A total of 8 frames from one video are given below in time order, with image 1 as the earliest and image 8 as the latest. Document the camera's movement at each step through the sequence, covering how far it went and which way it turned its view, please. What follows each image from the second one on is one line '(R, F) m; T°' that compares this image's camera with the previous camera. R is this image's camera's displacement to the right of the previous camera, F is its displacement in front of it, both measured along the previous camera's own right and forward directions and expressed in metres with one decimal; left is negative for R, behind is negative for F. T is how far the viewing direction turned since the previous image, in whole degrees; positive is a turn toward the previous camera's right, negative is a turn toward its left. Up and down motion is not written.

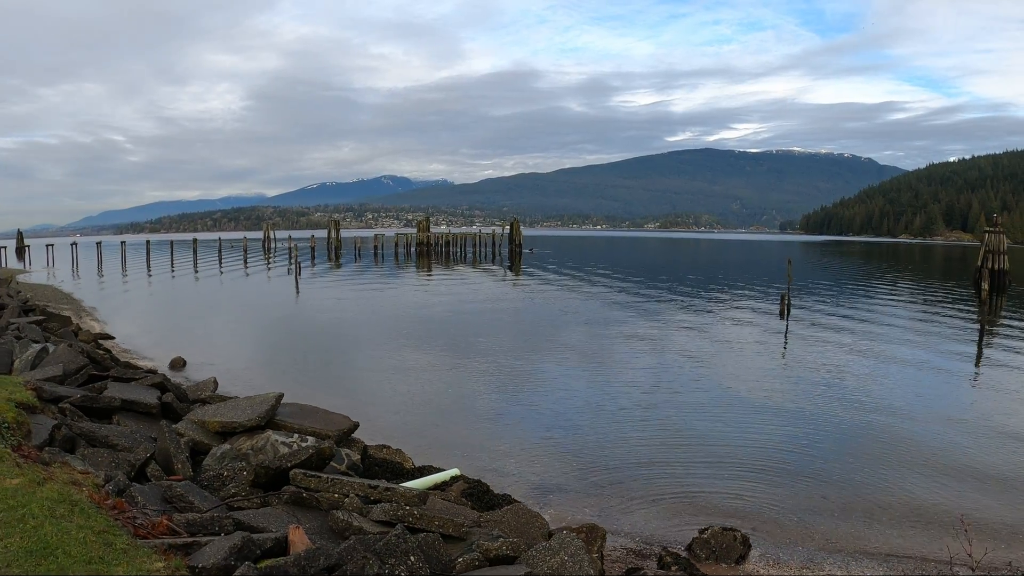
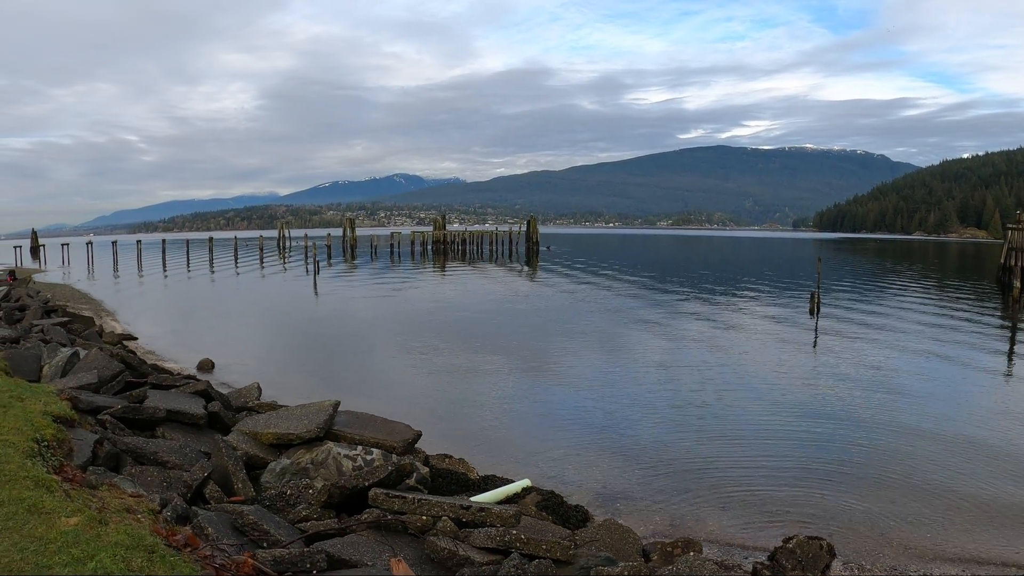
(-0.8, +0.8) m; -1°
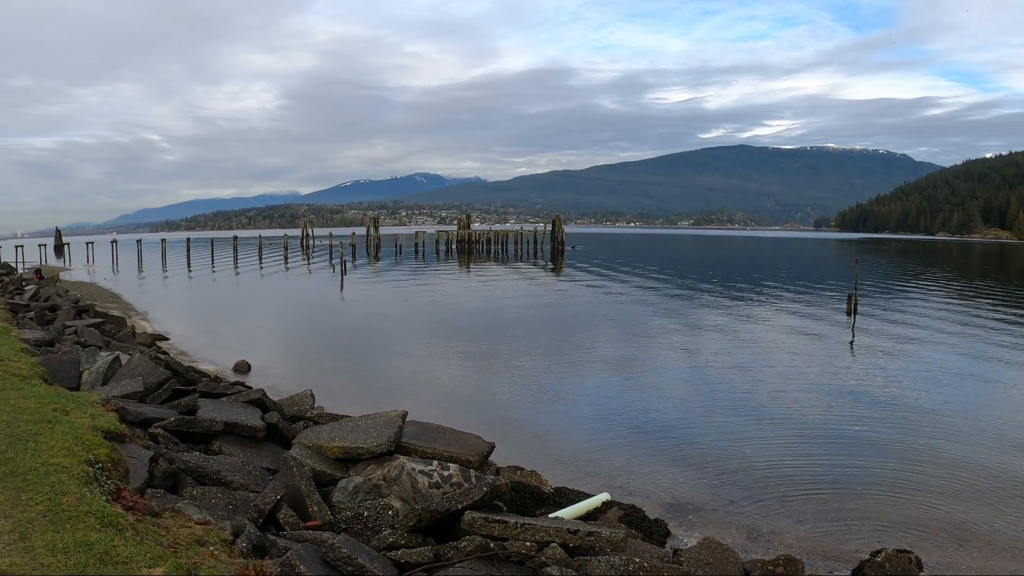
(-0.7, +0.7) m; -1°
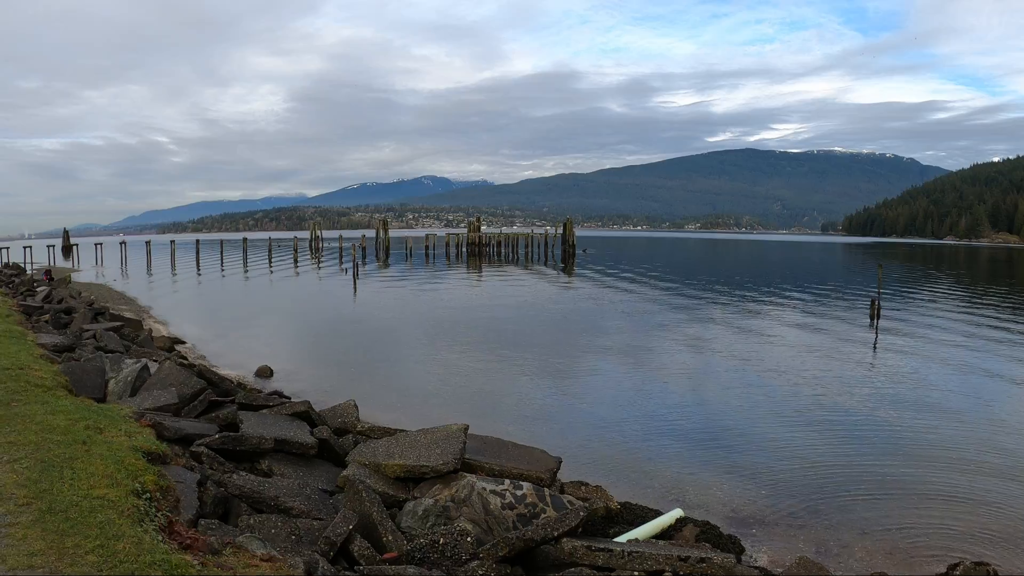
(-0.6, +0.6) m; 0°
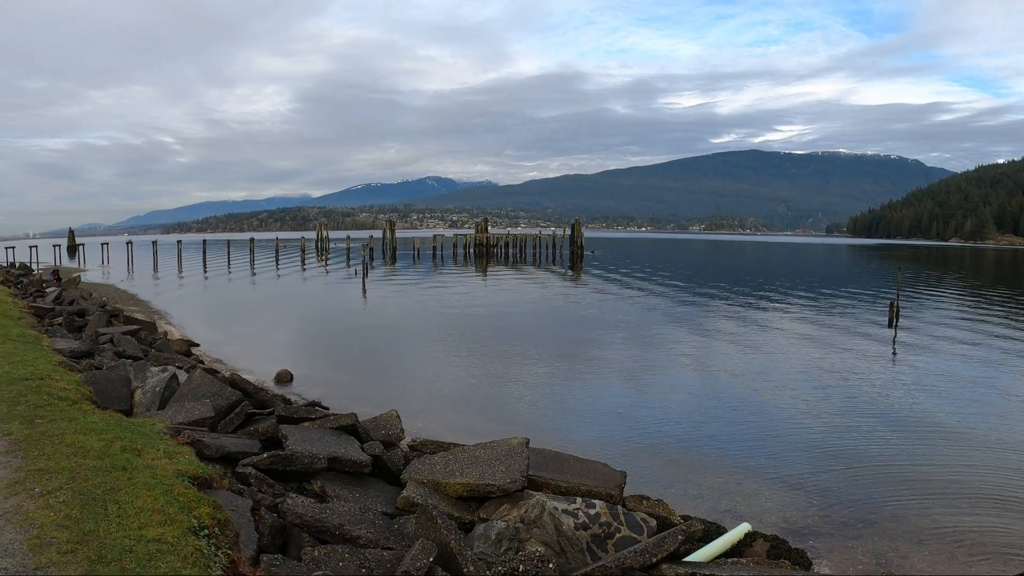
(-0.6, +0.5) m; 0°
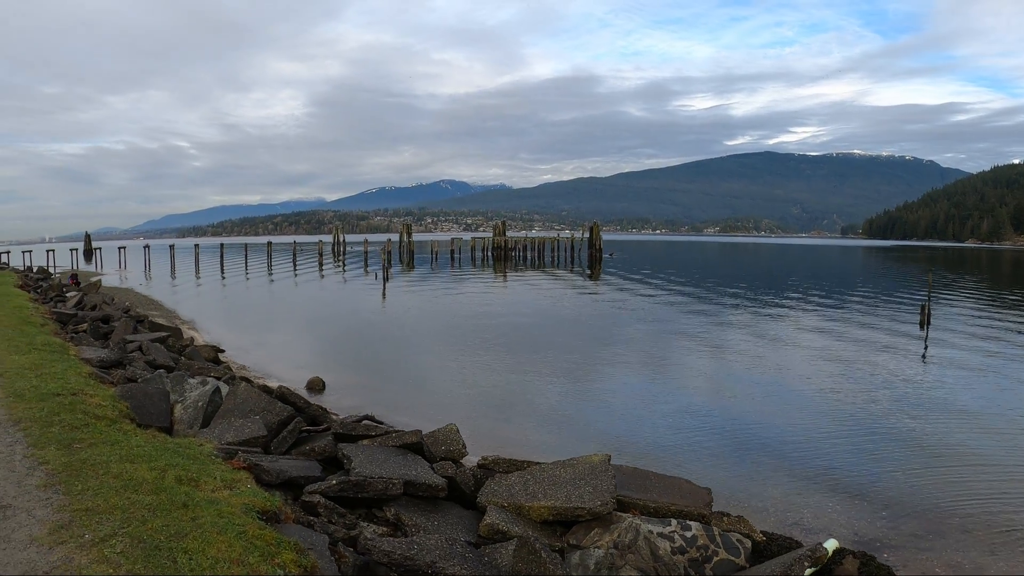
(-0.6, +0.6) m; -1°
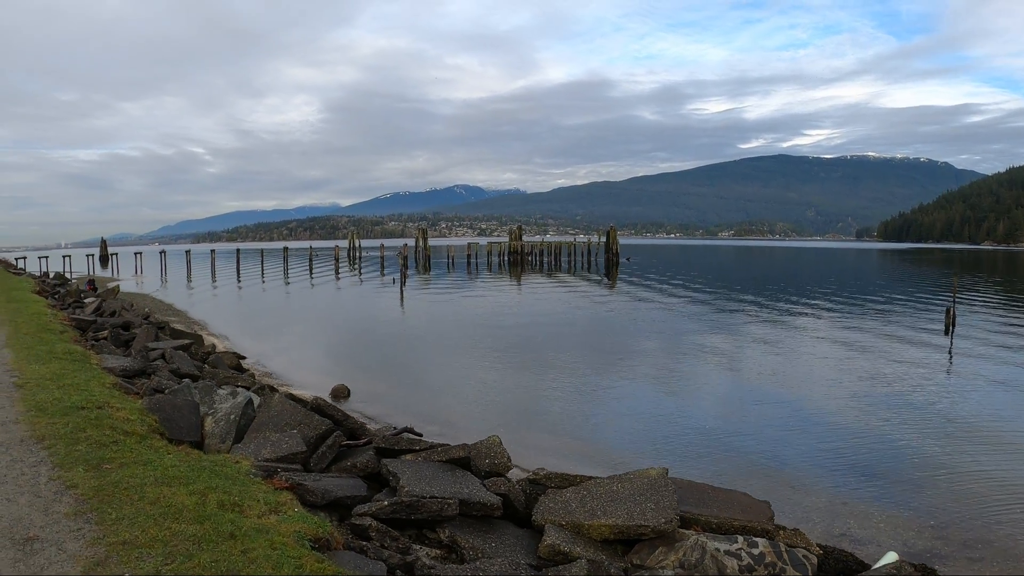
(-0.3, +0.4) m; -1°
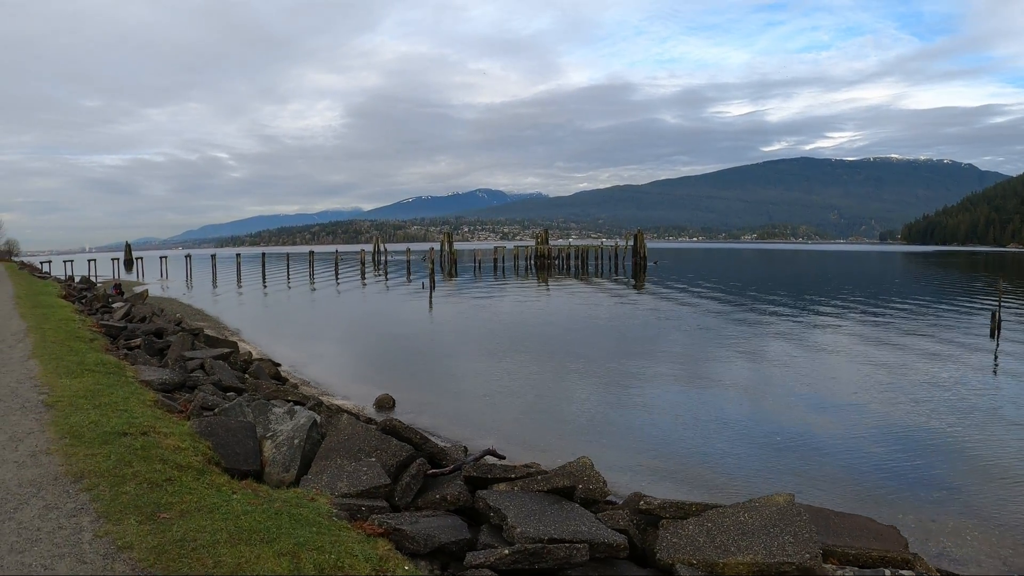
(-0.6, +0.7) m; -2°
